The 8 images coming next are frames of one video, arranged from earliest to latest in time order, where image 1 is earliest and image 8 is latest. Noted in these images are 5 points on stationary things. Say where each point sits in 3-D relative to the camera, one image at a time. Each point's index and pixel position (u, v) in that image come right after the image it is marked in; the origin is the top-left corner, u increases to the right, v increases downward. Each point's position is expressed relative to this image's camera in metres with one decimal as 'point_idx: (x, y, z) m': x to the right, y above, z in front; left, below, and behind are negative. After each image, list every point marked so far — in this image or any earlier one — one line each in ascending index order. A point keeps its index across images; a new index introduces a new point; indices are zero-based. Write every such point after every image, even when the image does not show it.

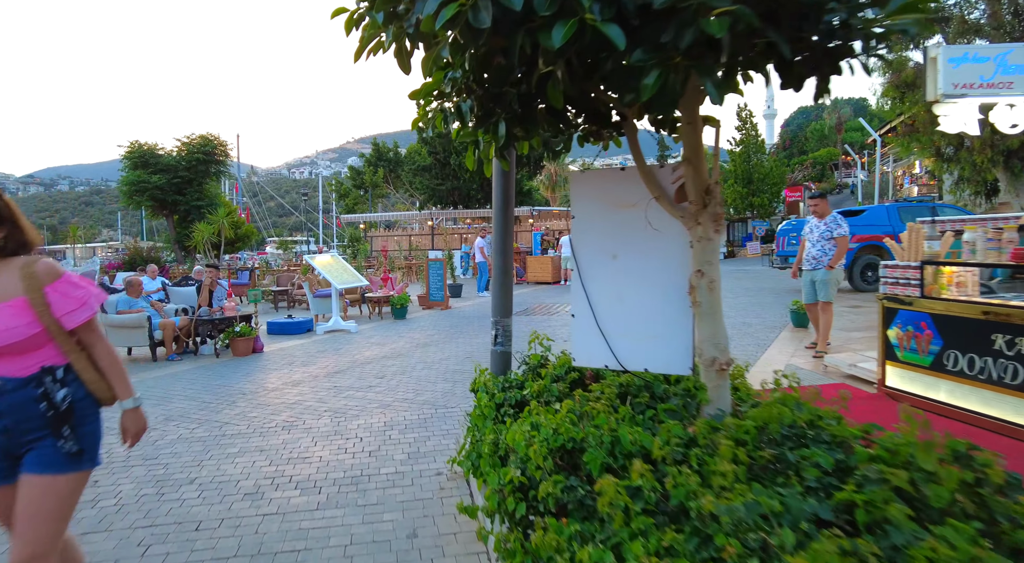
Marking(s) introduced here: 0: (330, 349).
0: (-2.8, -1.1, +9.7) m
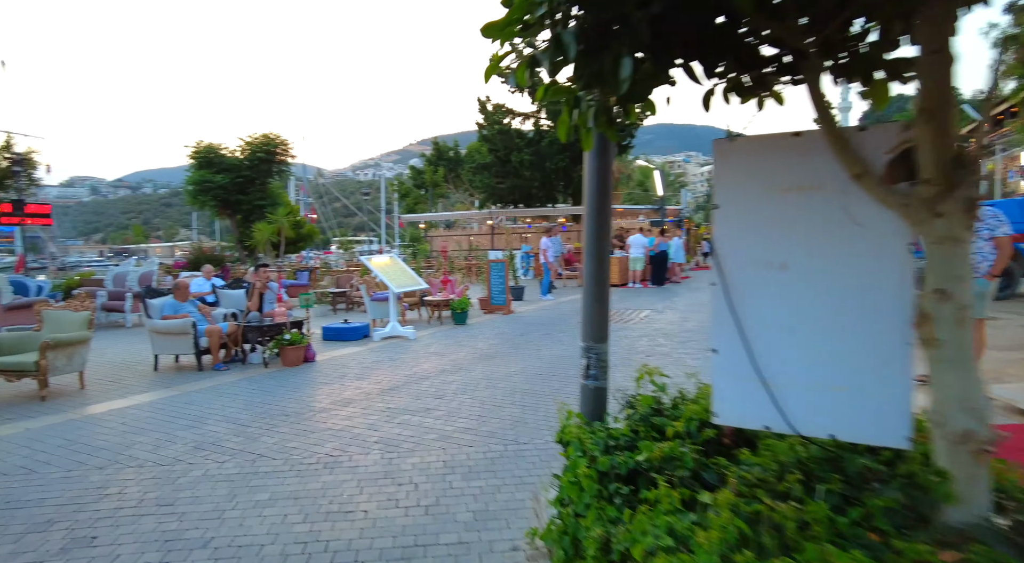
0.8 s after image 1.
0: (-1.8, -1.1, +8.8) m
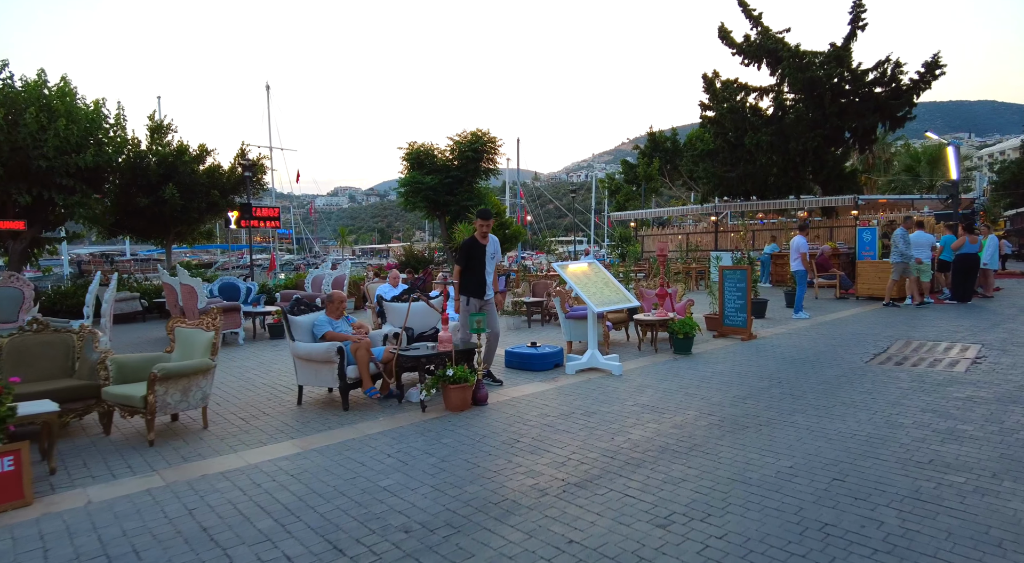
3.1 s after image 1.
0: (+0.7, -1.3, +6.3) m
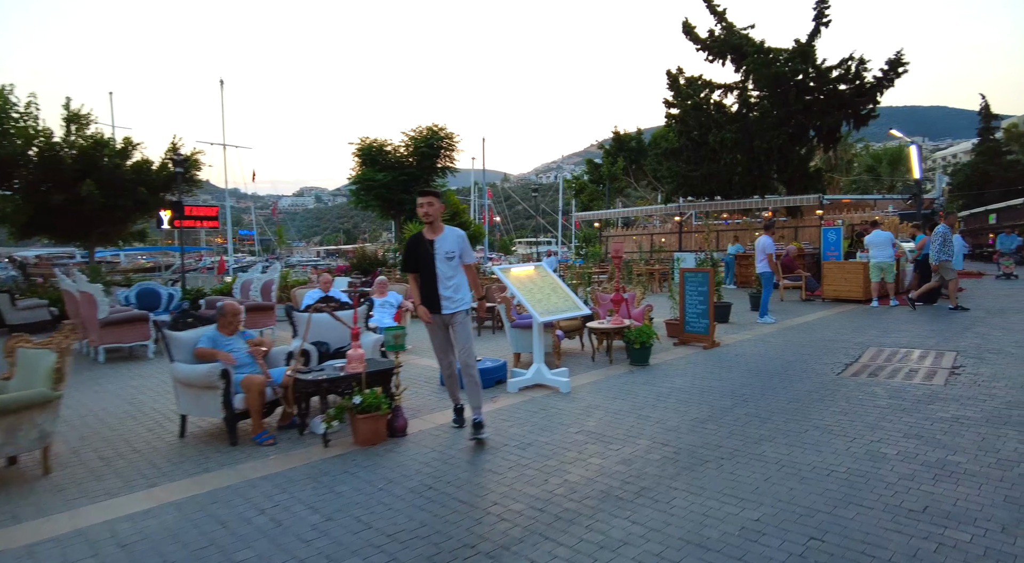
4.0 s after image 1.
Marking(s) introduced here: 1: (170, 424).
0: (0.0, -1.4, +5.3) m
1: (-3.2, -1.3, +5.9) m
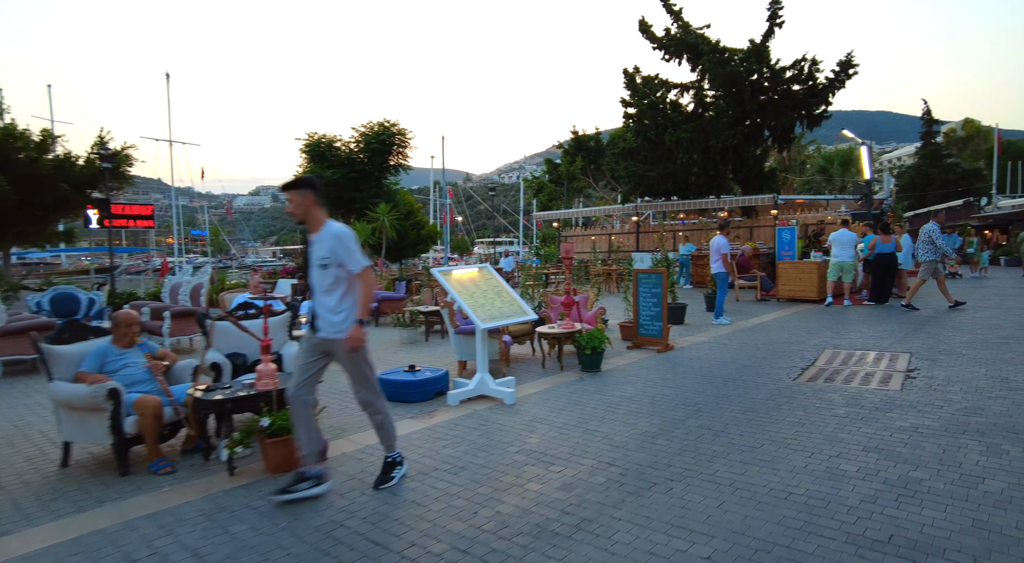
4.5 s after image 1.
0: (-0.5, -1.4, +4.8) m
1: (-3.8, -1.4, +5.2) m
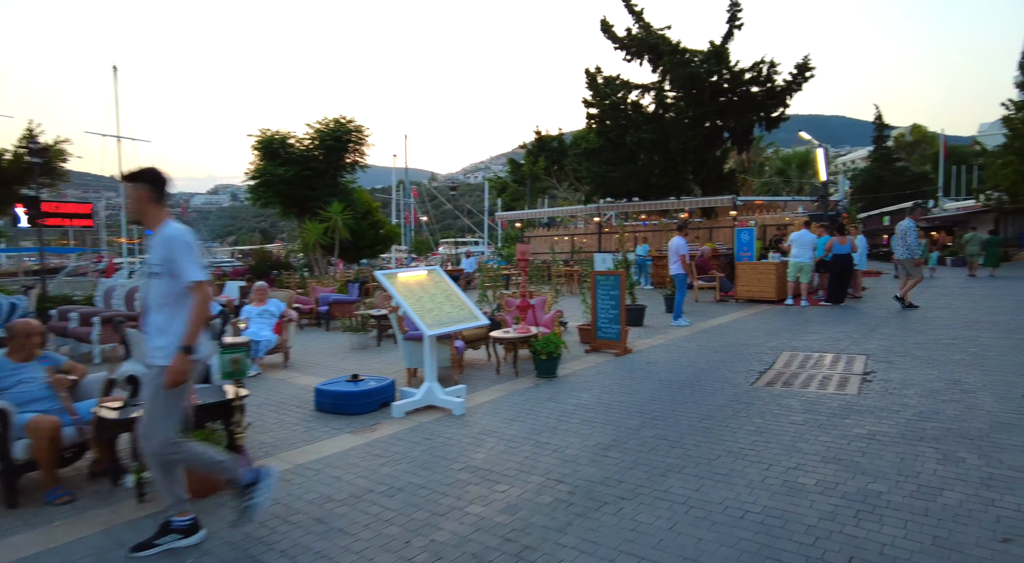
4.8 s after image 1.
0: (-0.9, -1.4, +4.4) m
1: (-4.2, -1.4, +4.6) m
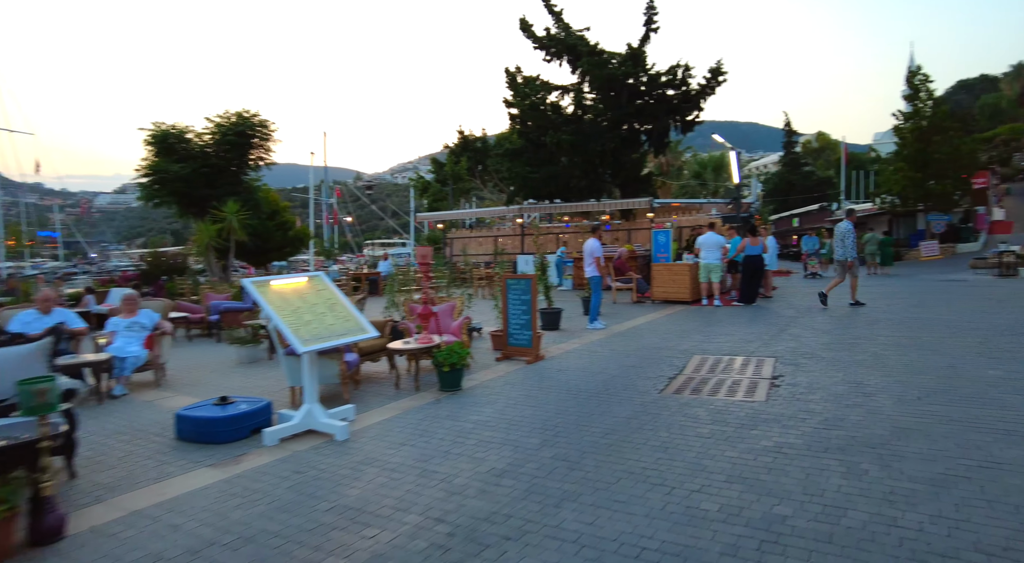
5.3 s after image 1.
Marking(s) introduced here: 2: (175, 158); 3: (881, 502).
0: (-1.7, -1.5, +3.7) m
1: (-5.0, -1.5, +3.6) m
2: (-10.1, +3.7, +18.8) m
3: (+2.4, -1.4, +4.0) m
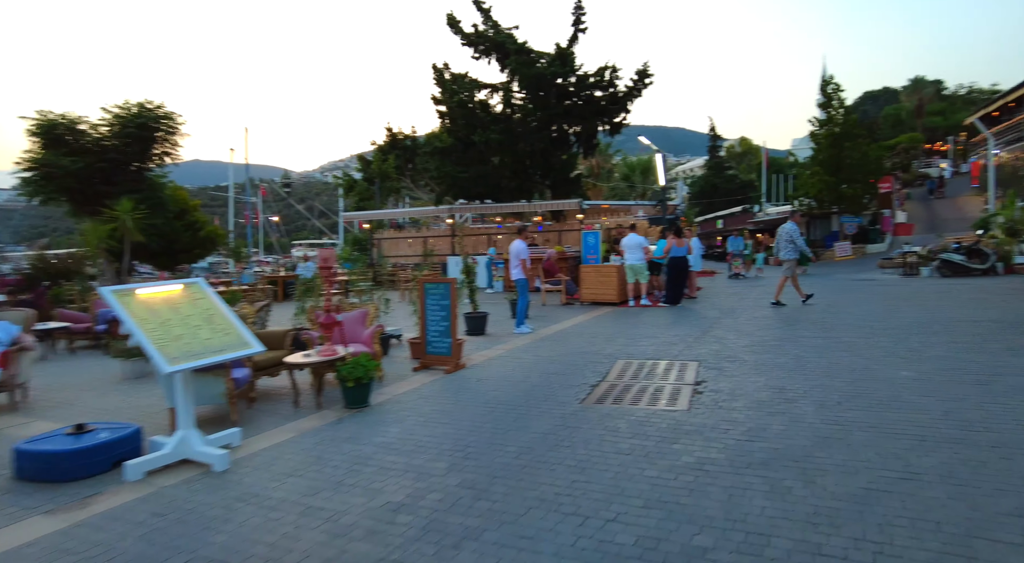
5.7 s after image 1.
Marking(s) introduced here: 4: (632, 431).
0: (-2.3, -1.6, +3.0) m
1: (-5.5, -1.6, +2.5) m
2: (-12.2, +3.6, +17.1) m
3: (+1.8, -1.5, +3.8) m
4: (+1.1, -1.3, +5.6) m
